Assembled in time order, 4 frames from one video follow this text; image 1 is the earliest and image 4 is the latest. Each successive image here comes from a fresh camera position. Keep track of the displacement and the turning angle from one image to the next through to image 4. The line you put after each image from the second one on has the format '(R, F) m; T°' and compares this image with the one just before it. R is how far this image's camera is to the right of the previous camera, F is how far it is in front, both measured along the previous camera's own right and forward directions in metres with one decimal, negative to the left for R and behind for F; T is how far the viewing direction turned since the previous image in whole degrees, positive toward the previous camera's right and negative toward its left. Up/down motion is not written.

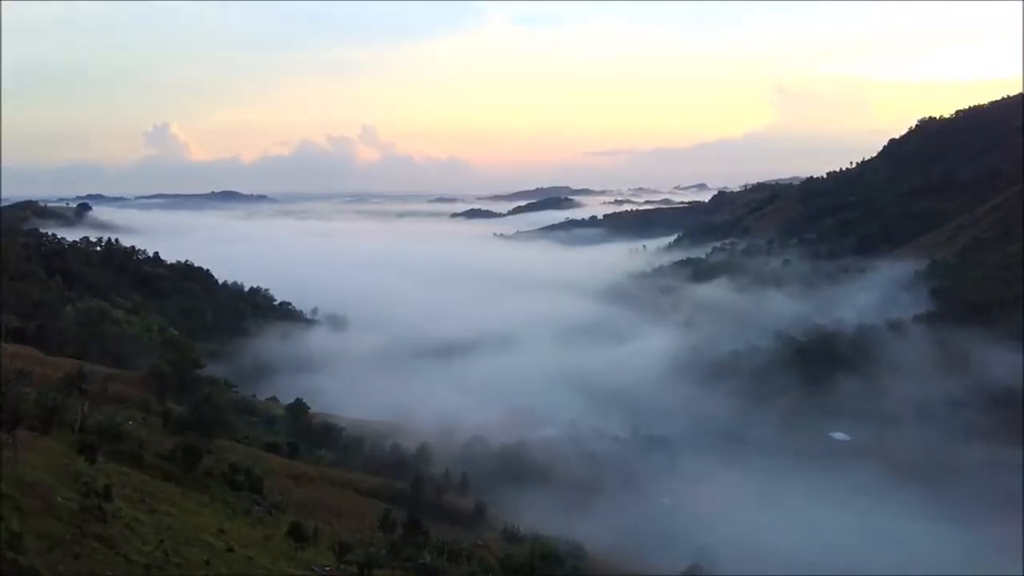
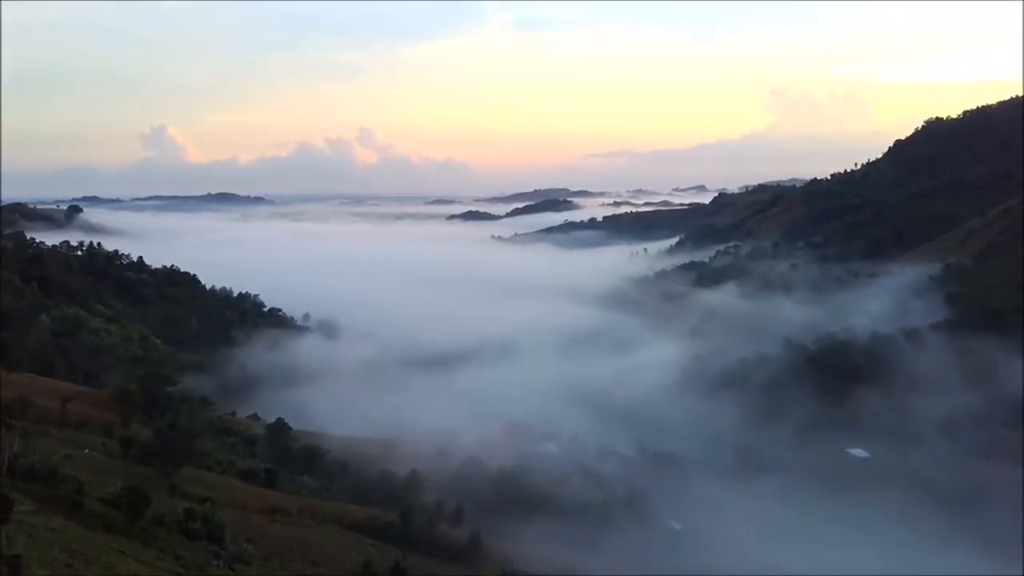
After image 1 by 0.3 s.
(0.0, +0.8) m; 0°
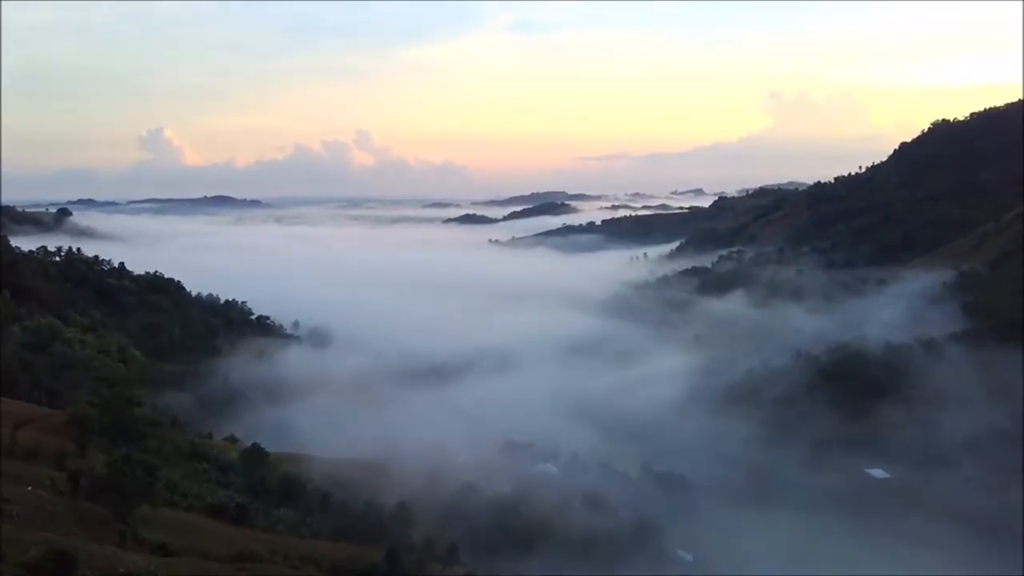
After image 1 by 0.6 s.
(0.0, +0.8) m; 0°
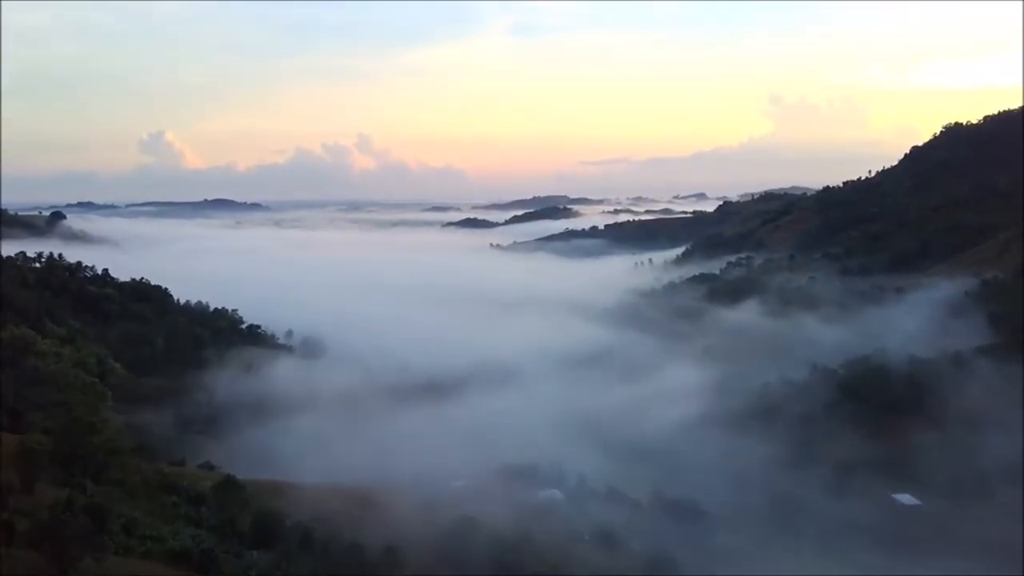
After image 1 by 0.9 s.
(0.0, +0.9) m; 0°
